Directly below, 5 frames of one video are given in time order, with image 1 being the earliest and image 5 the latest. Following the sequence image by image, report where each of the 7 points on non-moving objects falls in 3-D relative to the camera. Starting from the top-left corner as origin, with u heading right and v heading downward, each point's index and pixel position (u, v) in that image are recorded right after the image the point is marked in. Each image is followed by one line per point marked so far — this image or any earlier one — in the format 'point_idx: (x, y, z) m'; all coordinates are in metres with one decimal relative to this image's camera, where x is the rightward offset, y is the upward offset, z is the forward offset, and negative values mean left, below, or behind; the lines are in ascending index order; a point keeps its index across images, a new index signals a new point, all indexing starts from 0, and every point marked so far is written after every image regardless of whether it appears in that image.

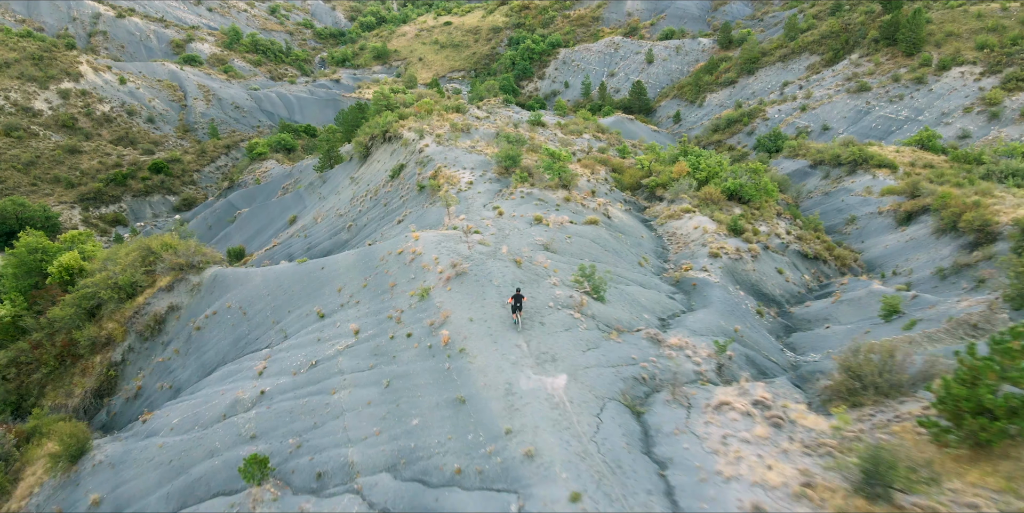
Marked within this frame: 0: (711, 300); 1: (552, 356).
0: (+4.6, -1.0, +17.5) m
1: (+0.5, -1.3, +9.9) m
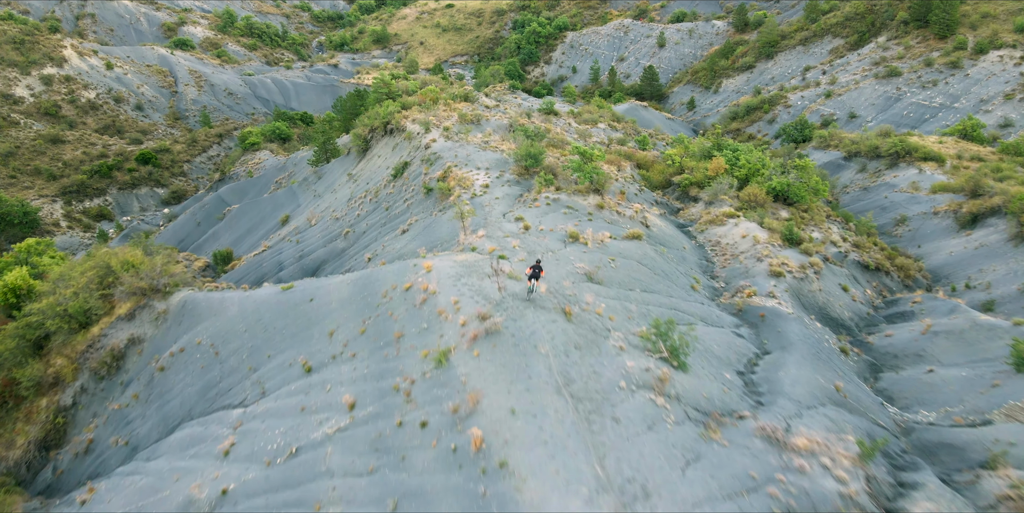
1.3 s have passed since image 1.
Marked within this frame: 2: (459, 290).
0: (+5.2, -1.5, +14.2) m
1: (+1.1, -2.0, +6.7) m
2: (-0.8, -0.5, +11.3) m
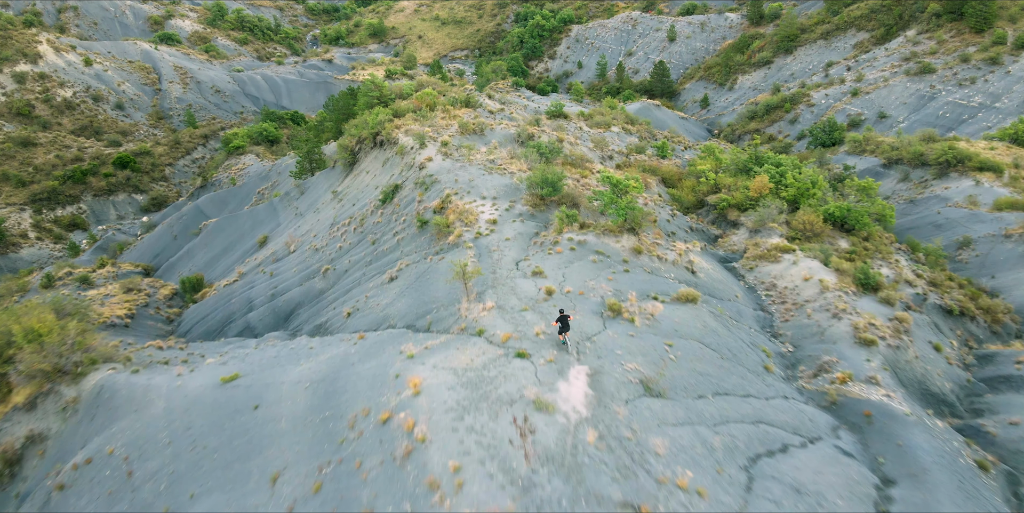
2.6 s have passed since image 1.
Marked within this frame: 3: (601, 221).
0: (+5.5, -2.8, +10.2) m
1: (+1.4, -3.3, +2.7) m
2: (-0.5, -1.8, +7.3) m
3: (+1.9, +0.8, +16.9) m
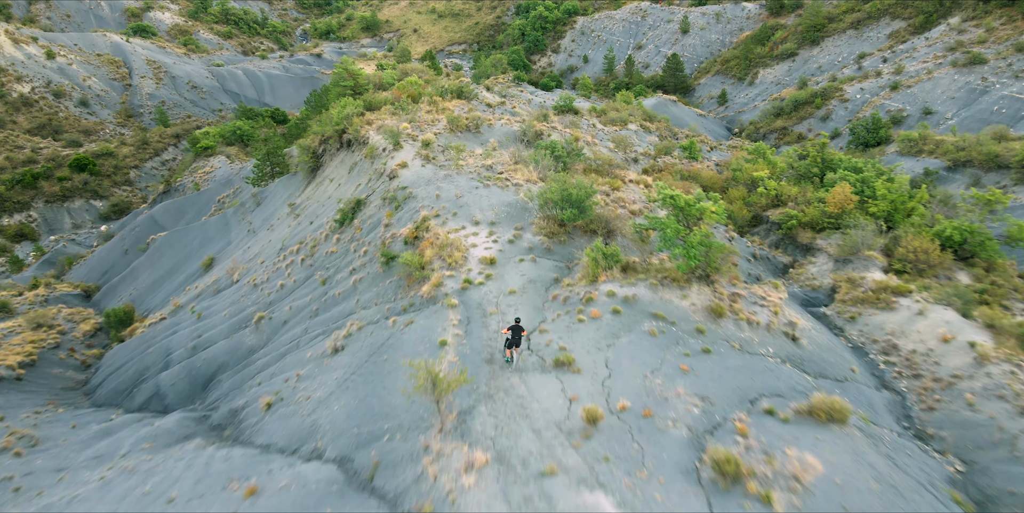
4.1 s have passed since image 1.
0: (+5.6, -3.6, +4.5) m
1: (+1.5, -4.1, -3.0) m
2: (-0.4, -2.6, +1.6) m
3: (+2.0, 0.0, +11.2) m
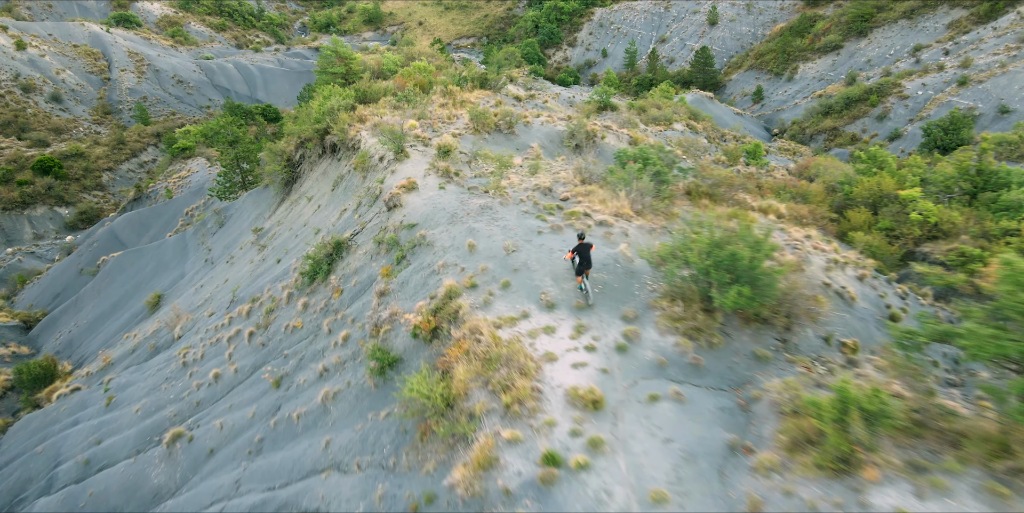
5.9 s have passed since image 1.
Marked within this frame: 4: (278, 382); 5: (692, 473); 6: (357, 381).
0: (+6.4, -4.6, -1.3) m
1: (+2.3, -5.1, -8.8) m
2: (+0.5, -3.6, -4.2) m
3: (+2.9, -1.0, +5.4) m
4: (-2.6, -1.4, +8.7) m
5: (+1.2, -1.3, +4.8) m
6: (-1.5, -1.2, +7.3) m
